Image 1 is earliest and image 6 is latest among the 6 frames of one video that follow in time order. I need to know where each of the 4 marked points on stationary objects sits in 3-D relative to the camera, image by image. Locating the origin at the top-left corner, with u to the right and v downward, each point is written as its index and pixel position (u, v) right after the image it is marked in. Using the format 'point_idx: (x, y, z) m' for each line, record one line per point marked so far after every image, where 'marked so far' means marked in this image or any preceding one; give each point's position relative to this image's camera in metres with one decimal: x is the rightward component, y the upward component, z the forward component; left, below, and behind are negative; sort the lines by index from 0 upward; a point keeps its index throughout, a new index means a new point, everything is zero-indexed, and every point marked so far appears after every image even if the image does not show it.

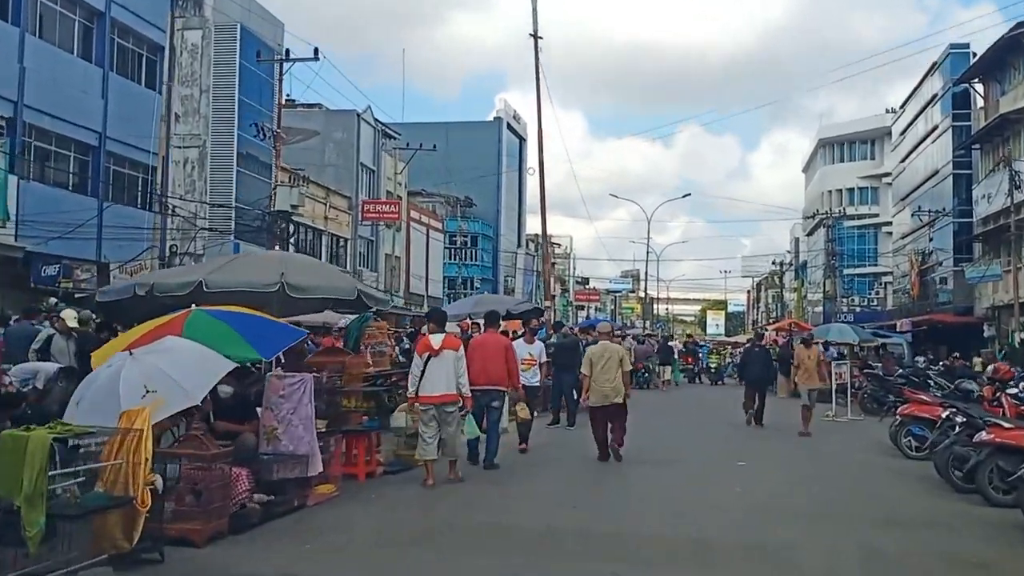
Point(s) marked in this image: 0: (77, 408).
0: (-3.2, -0.9, +7.7) m
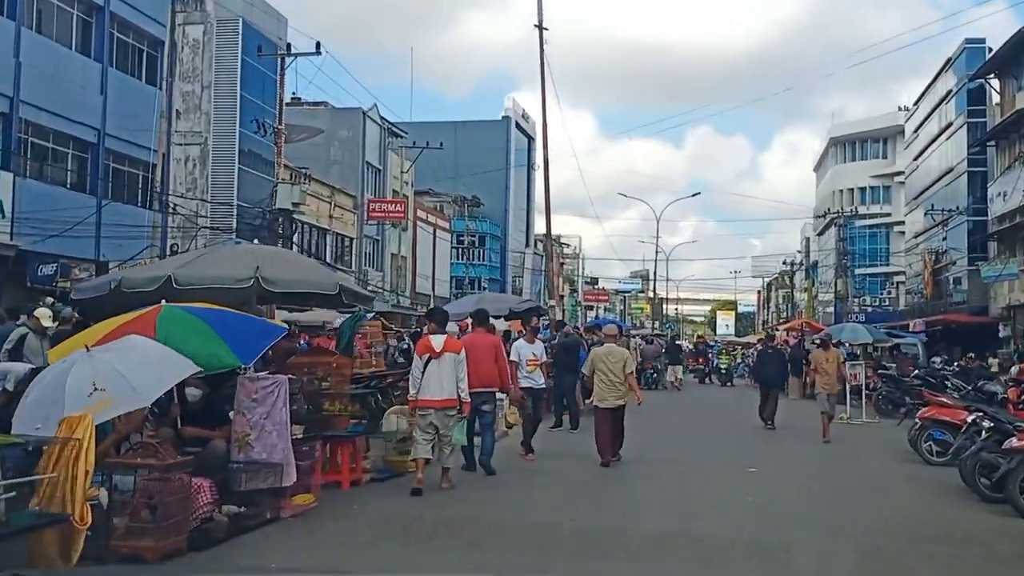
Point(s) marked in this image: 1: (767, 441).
0: (-3.3, -0.8, +7.1) m
1: (+4.8, -2.9, +19.6) m
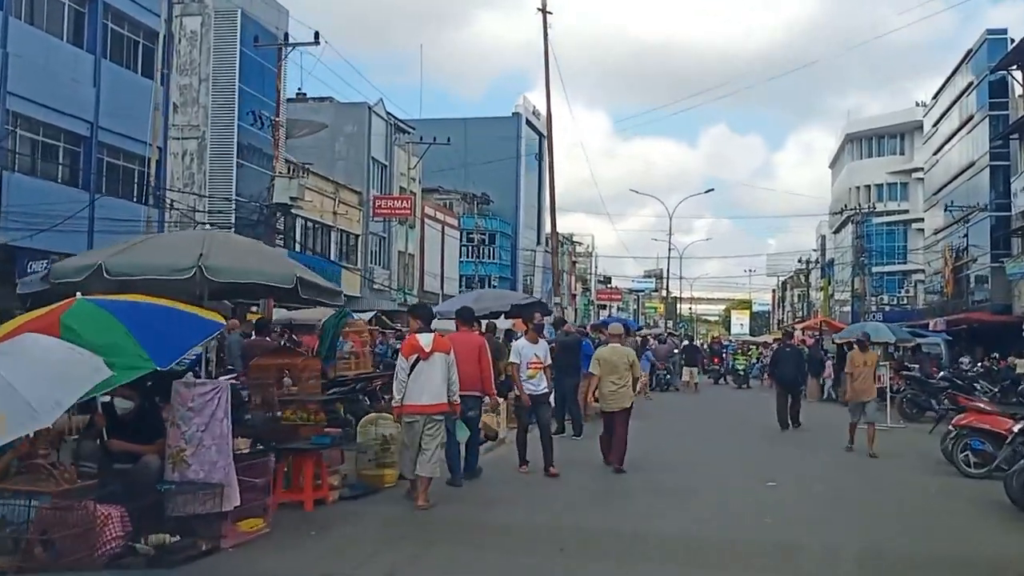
0: (-3.4, -0.8, +6.1) m
1: (+4.8, -2.8, +18.5) m
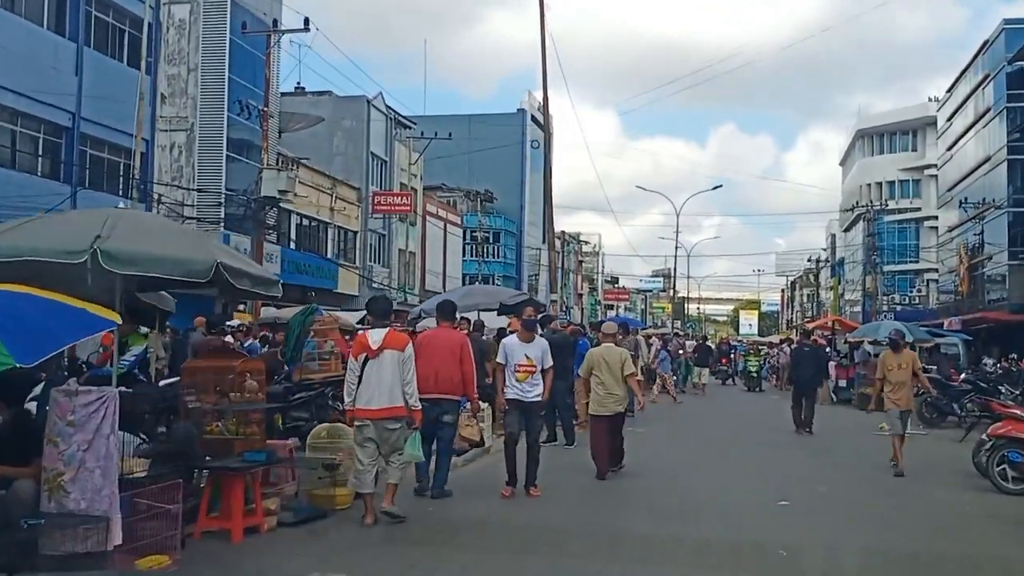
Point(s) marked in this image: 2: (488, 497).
0: (-3.6, -0.7, +5.0) m
1: (+4.7, -2.7, +17.3) m
2: (-0.3, -2.3, +11.4) m
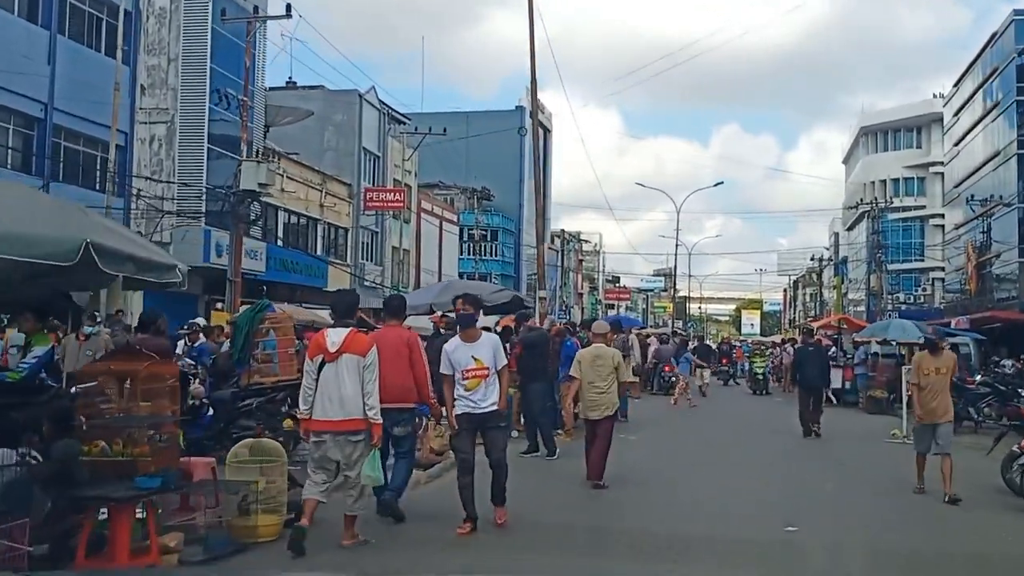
0: (-3.9, -0.6, +3.9) m
1: (+4.5, -2.7, +16.2) m
2: (-0.6, -2.2, +10.2) m
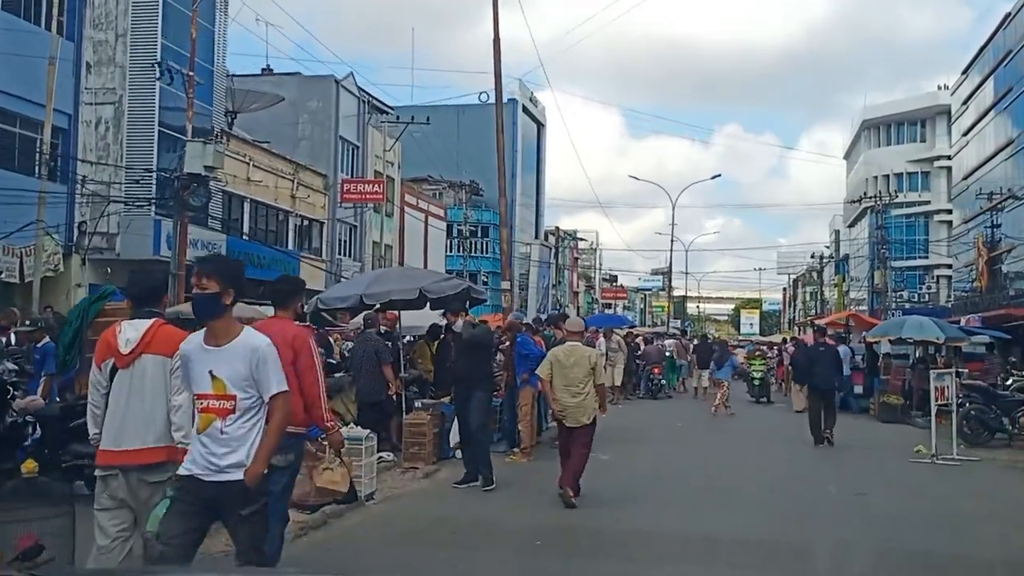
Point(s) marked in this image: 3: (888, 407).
0: (-4.4, -0.5, +1.5) m
1: (+3.9, -2.5, +13.8) m
2: (-1.1, -2.1, +7.9) m
3: (+7.2, -2.3, +19.8) m
